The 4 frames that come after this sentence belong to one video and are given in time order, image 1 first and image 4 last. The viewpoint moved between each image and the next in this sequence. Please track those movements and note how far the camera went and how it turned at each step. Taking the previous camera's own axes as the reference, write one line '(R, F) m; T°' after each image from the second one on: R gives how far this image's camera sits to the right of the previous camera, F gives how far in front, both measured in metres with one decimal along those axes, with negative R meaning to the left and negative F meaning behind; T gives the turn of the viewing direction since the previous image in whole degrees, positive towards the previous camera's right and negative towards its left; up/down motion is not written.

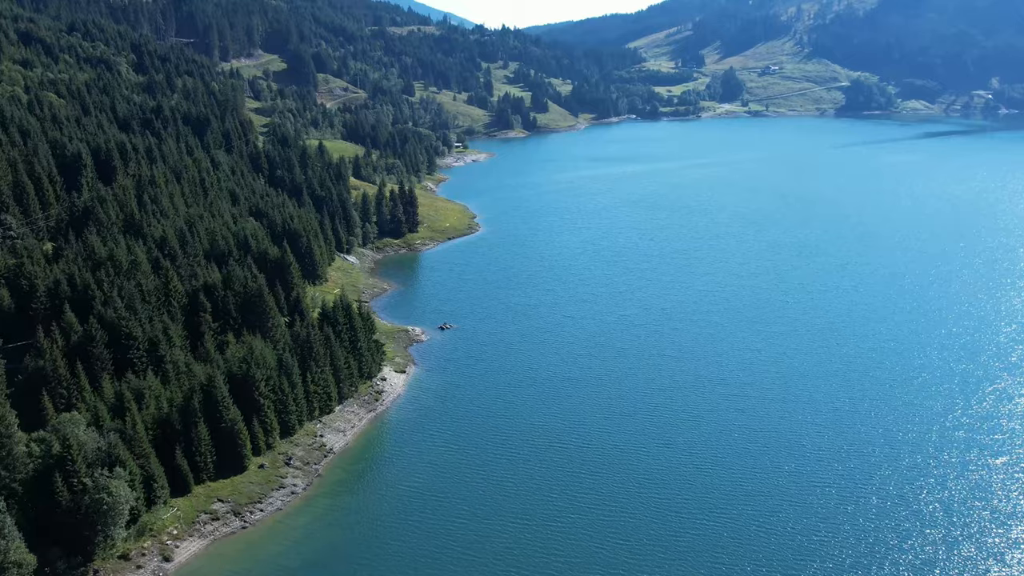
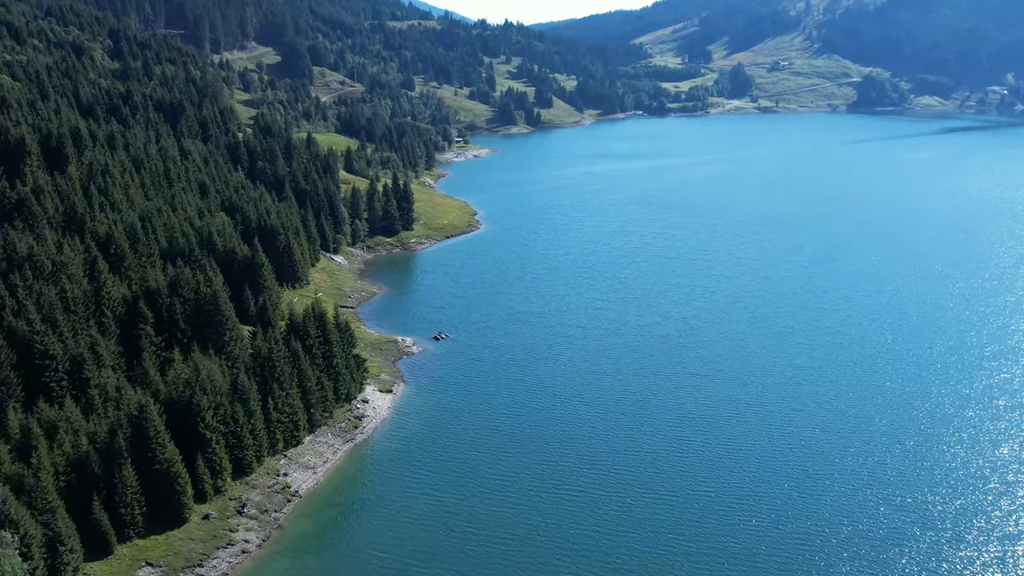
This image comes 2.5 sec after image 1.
(-0.2, +15.1) m; 0°
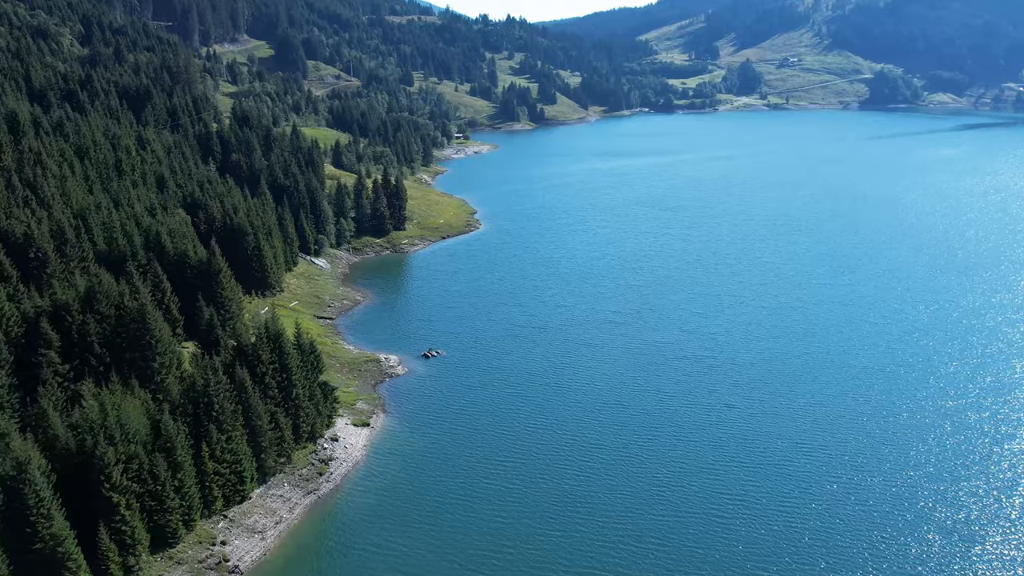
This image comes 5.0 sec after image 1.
(0.0, +15.4) m; 0°
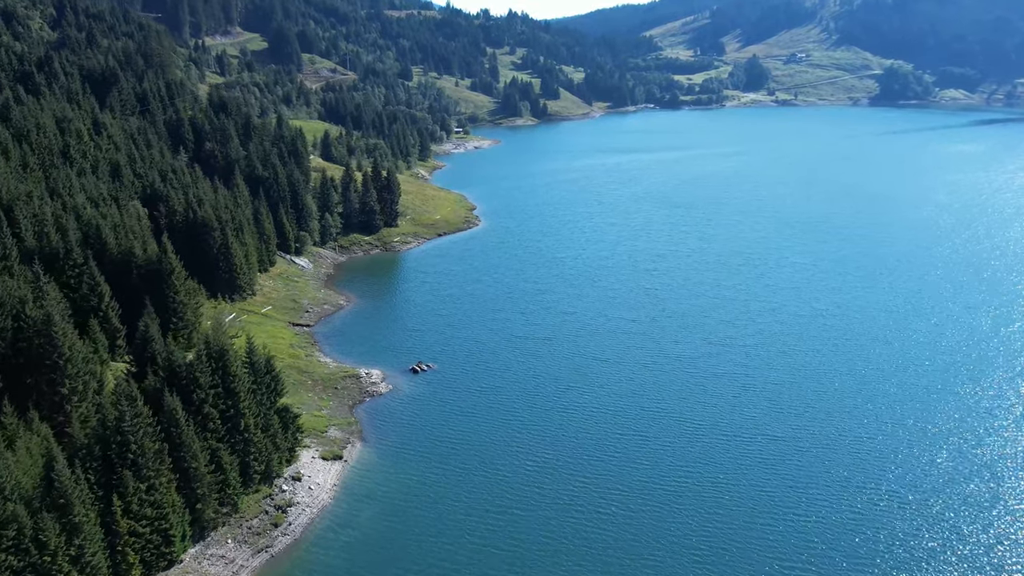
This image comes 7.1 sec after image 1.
(0.0, +12.6) m; 0°
